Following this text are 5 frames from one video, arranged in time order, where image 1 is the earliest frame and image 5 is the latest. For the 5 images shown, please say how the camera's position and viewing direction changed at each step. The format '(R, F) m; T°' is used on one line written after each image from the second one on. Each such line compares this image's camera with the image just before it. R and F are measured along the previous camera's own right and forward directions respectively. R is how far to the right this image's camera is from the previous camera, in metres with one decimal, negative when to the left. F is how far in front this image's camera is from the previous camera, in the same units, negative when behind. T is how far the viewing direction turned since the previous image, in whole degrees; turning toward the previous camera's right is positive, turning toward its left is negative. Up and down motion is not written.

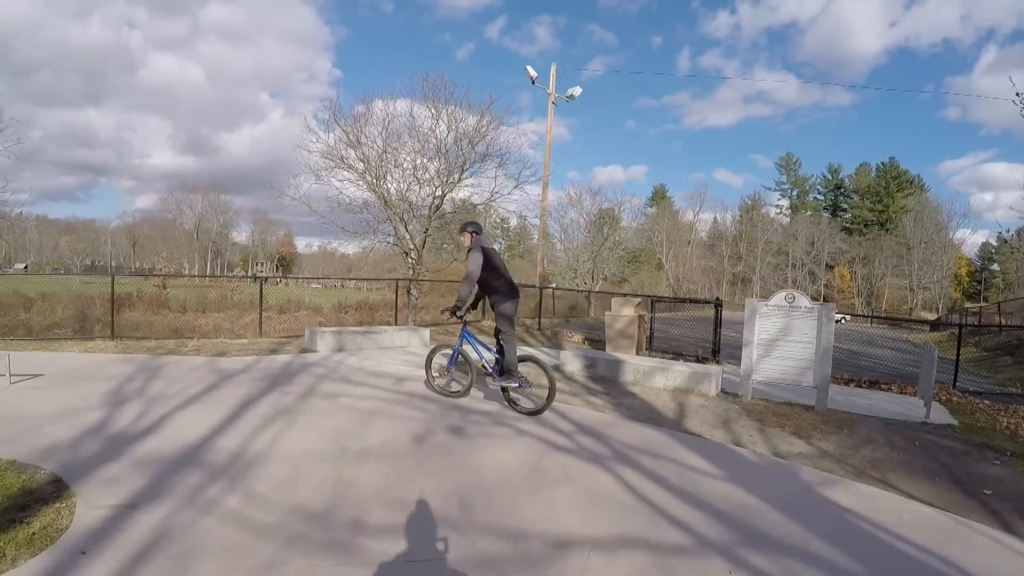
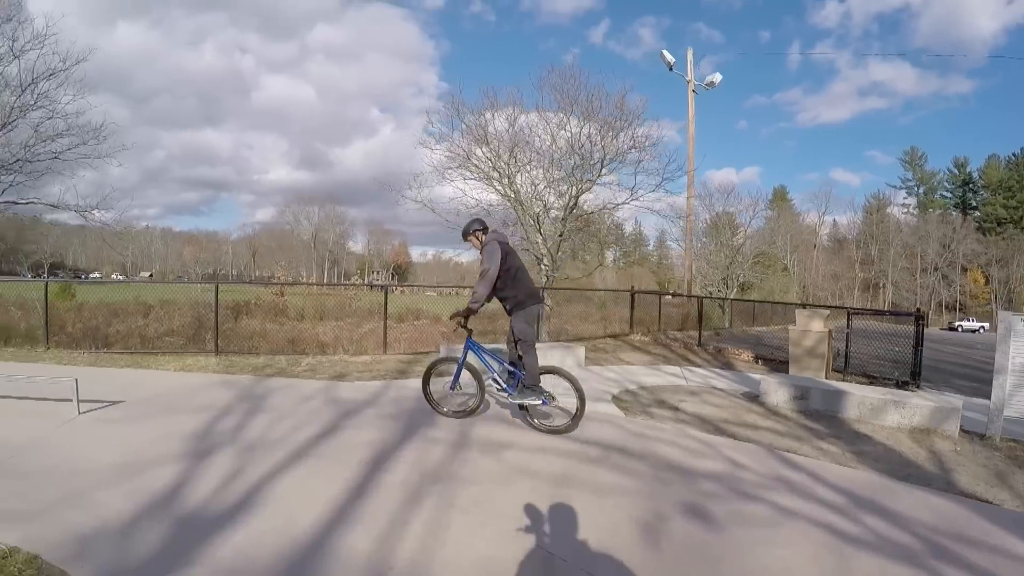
(-1.1, +2.0) m; -10°
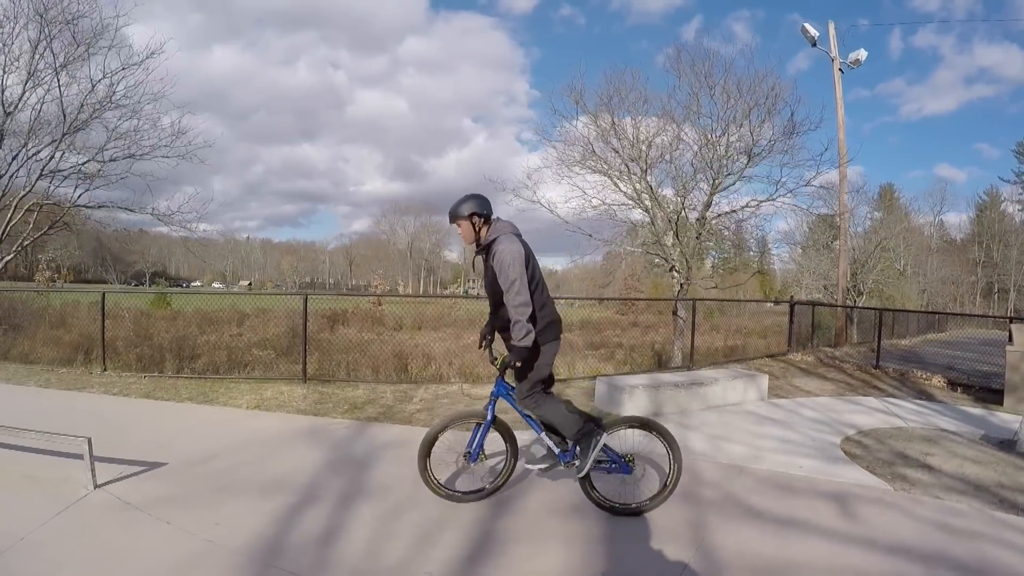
(-0.8, +1.5) m; -7°
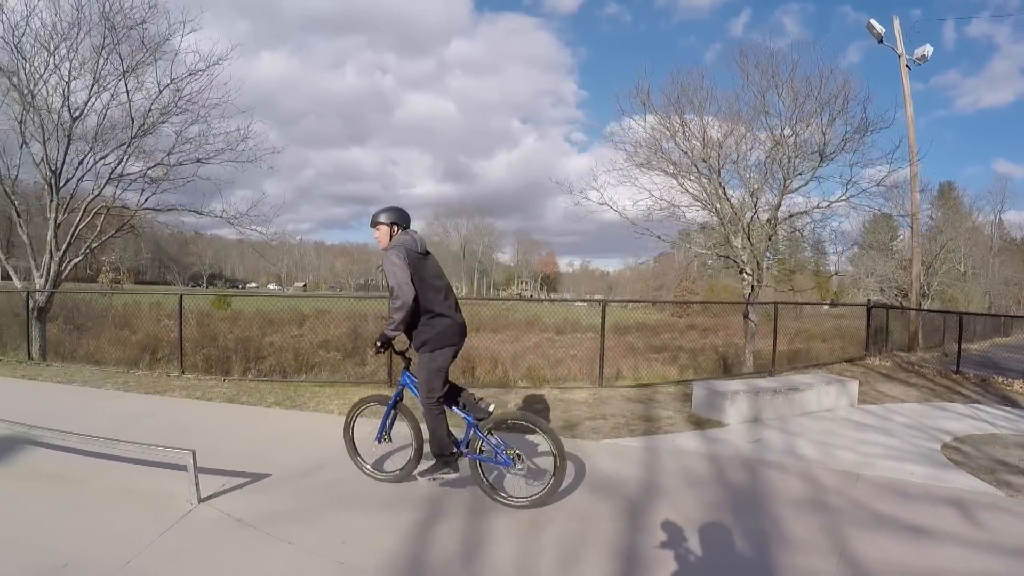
(-0.5, -0.2) m; -4°
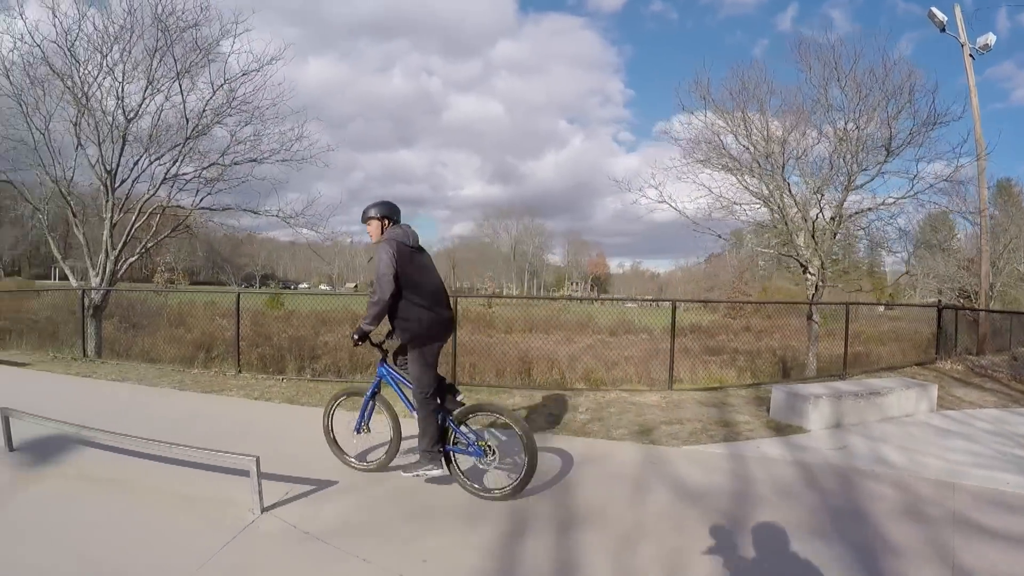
(-0.4, -0.2) m; -4°
